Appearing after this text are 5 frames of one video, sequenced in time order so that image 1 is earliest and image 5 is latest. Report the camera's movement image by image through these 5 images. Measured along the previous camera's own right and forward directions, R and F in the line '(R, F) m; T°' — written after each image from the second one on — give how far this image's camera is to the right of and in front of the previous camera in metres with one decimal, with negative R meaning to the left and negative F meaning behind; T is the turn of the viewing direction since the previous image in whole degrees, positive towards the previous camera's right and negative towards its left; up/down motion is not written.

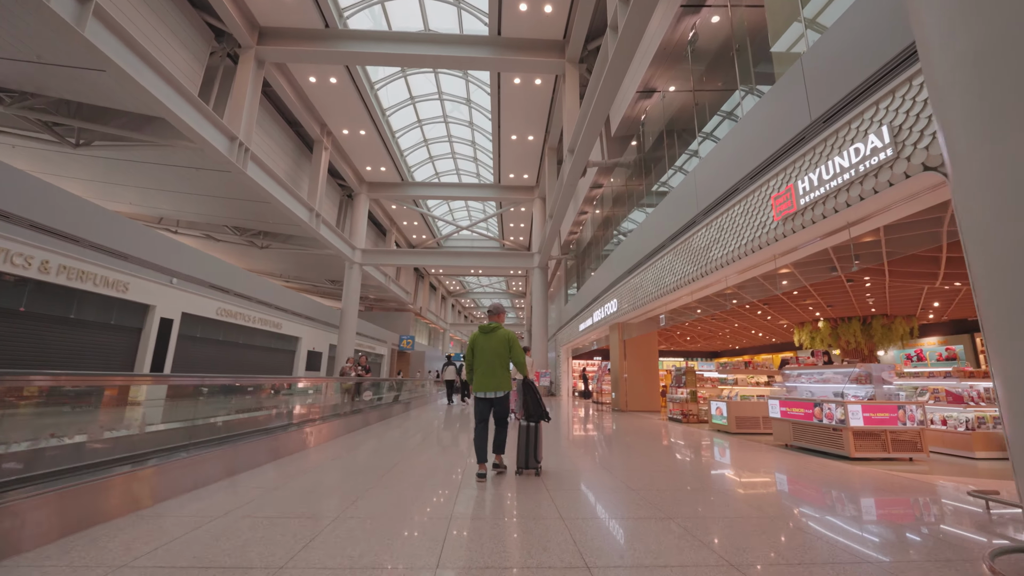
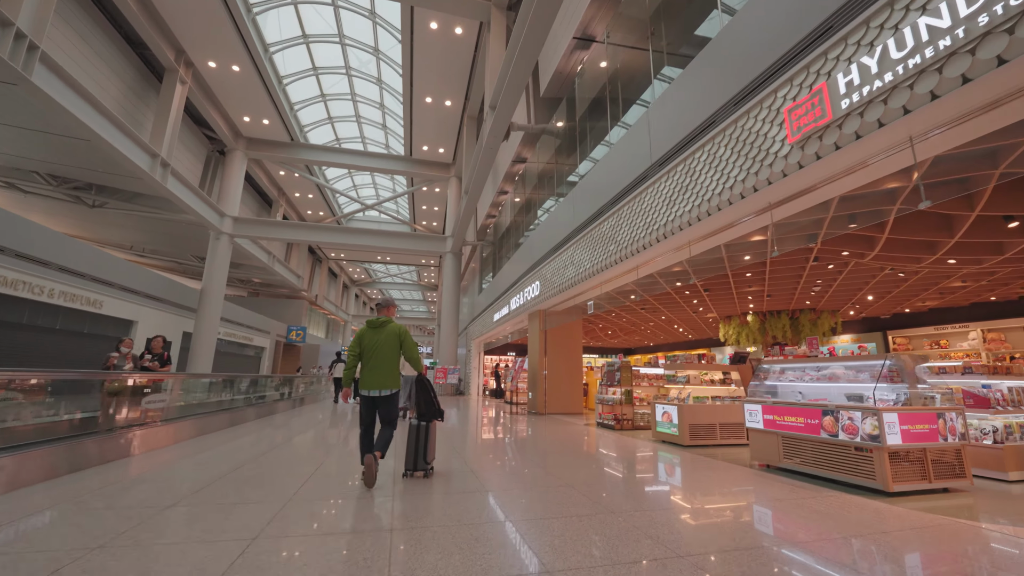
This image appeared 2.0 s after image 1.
(+0.2, +1.5) m; +11°
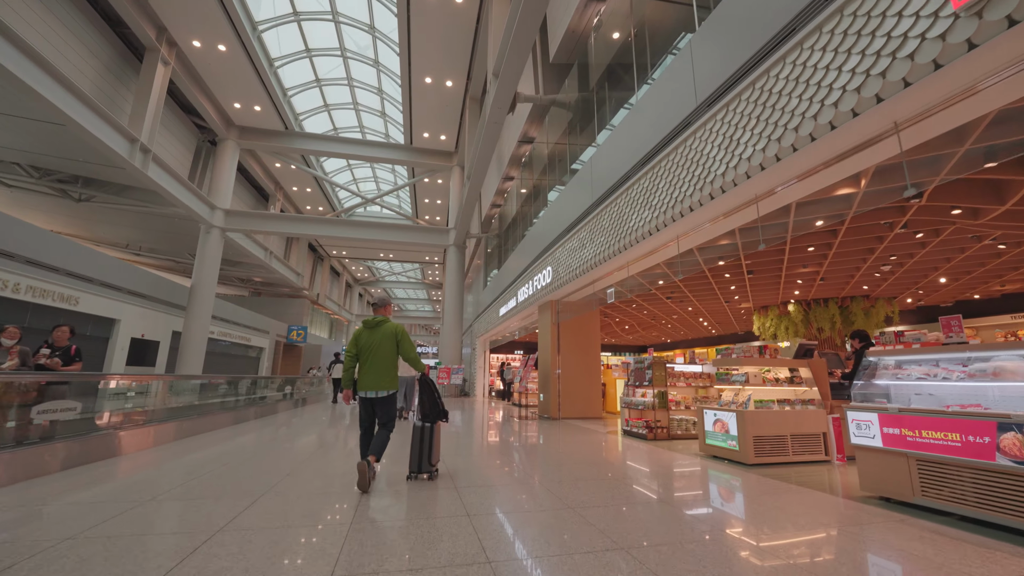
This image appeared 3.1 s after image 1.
(0.0, +0.8) m; -1°
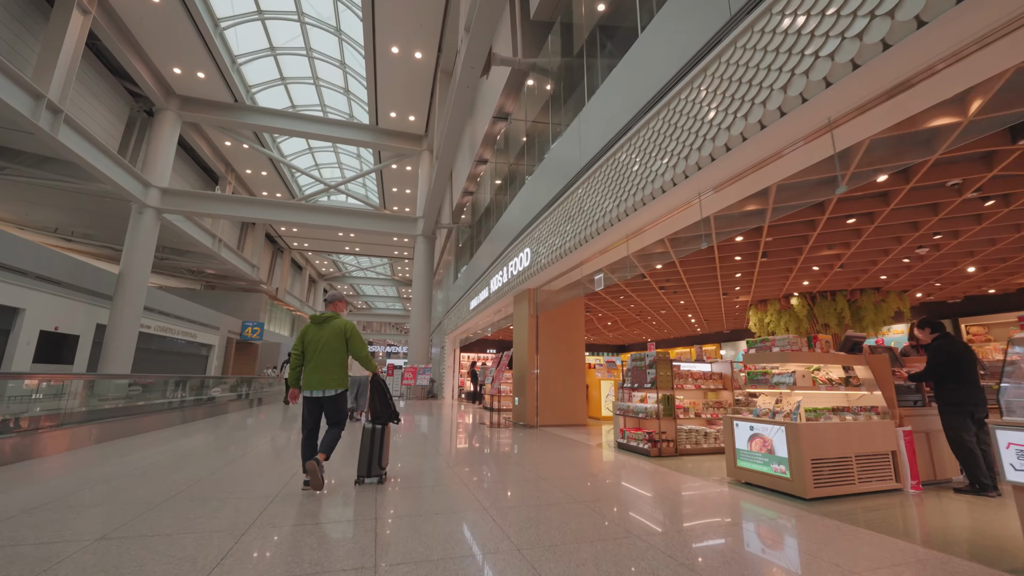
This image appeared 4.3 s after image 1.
(0.0, +0.9) m; +4°
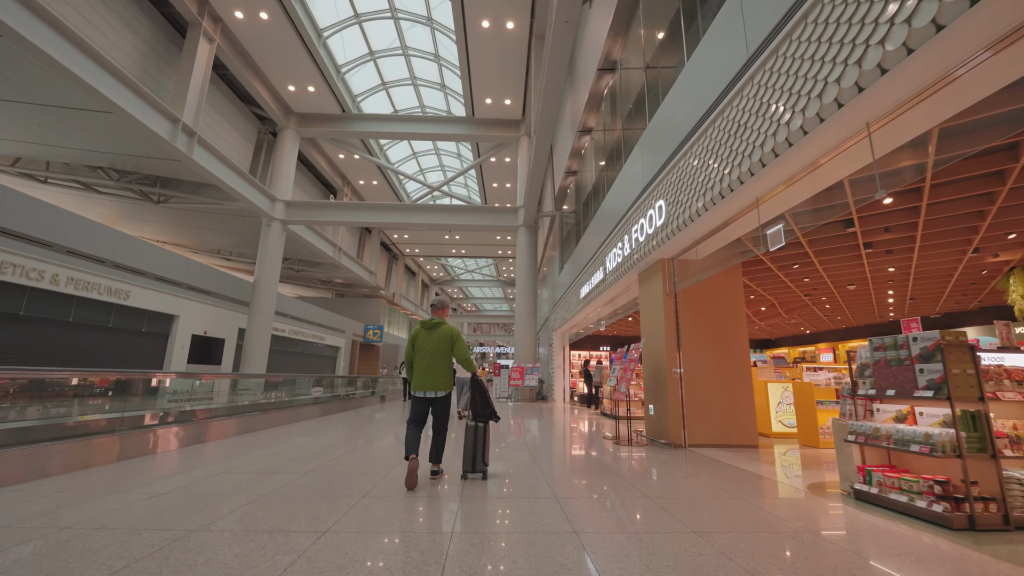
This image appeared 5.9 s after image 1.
(-0.2, +1.1) m; -14°
